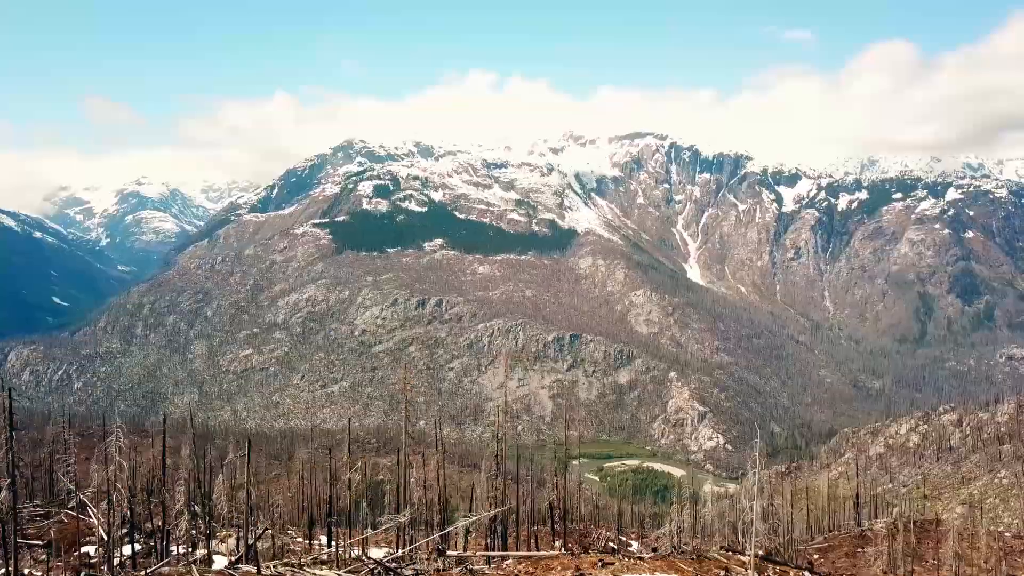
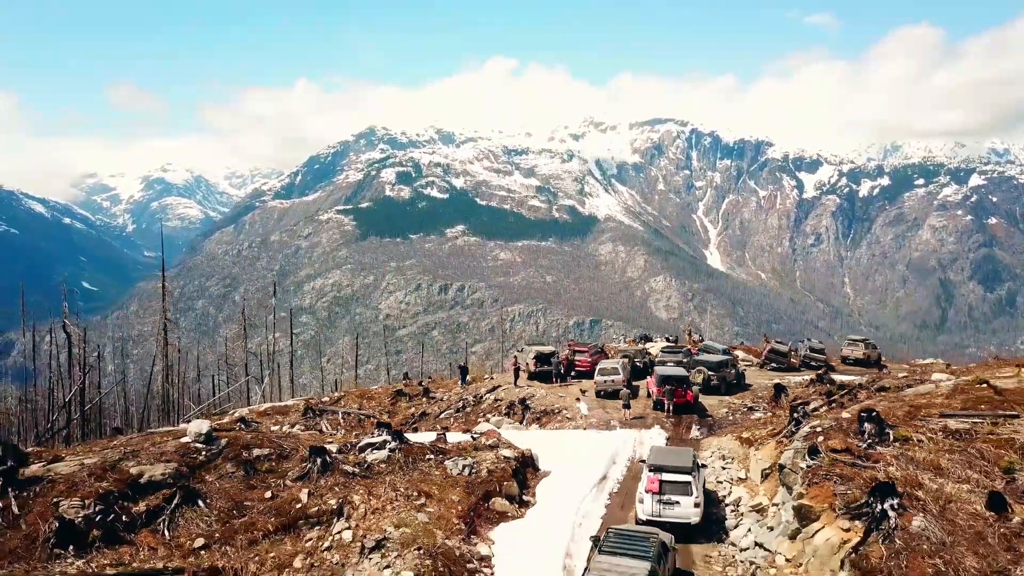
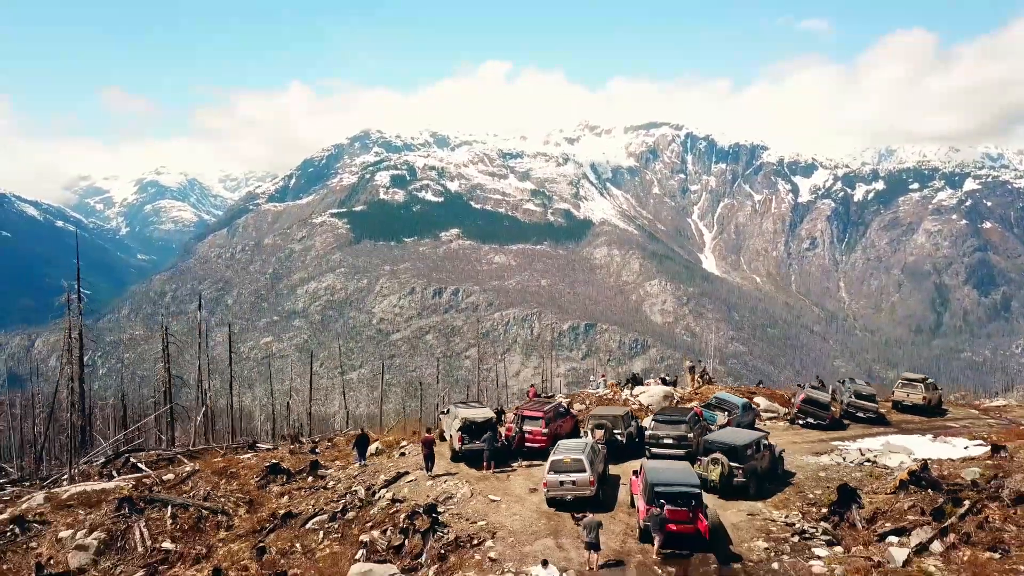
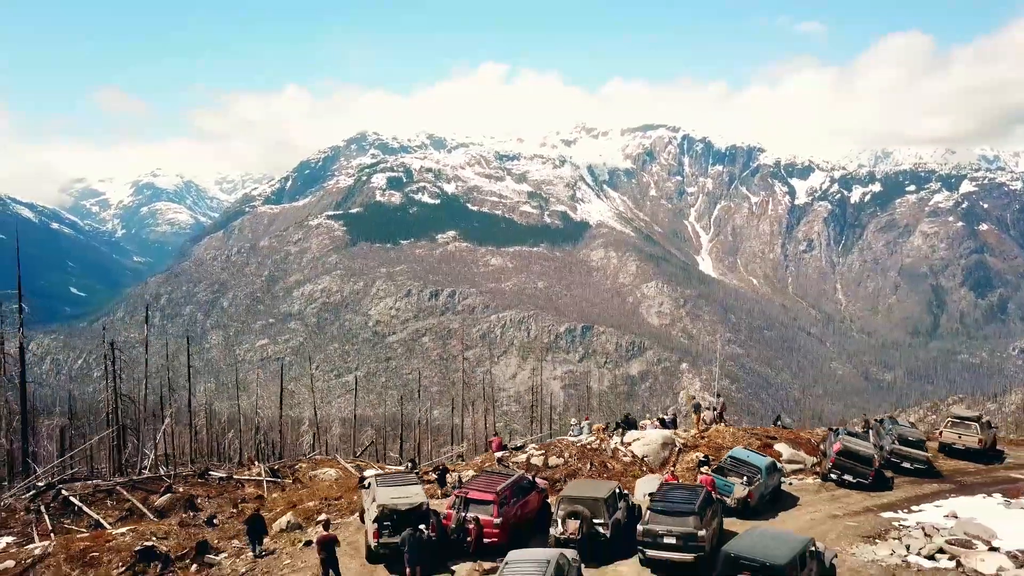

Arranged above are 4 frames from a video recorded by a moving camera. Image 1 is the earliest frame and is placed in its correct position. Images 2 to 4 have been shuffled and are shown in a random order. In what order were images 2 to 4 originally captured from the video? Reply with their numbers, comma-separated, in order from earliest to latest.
4, 3, 2
